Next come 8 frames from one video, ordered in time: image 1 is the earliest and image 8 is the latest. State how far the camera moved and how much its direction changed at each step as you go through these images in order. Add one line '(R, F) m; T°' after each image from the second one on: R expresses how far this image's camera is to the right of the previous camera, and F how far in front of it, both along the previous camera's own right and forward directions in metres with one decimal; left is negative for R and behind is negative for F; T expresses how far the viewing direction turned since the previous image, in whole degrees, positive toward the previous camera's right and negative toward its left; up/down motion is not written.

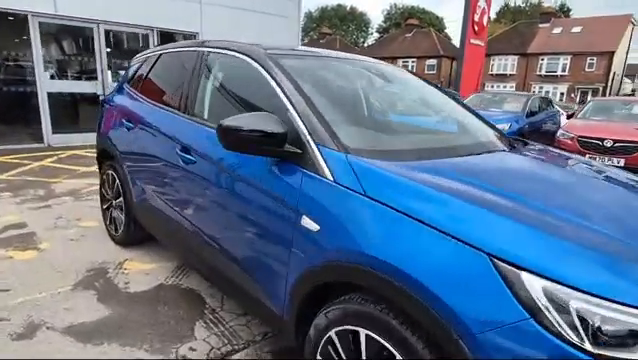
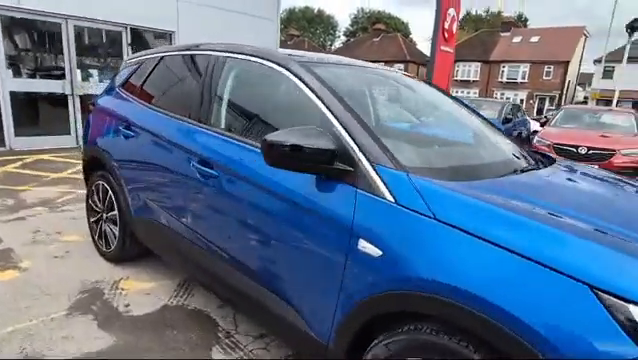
(-0.4, +0.1) m; +5°
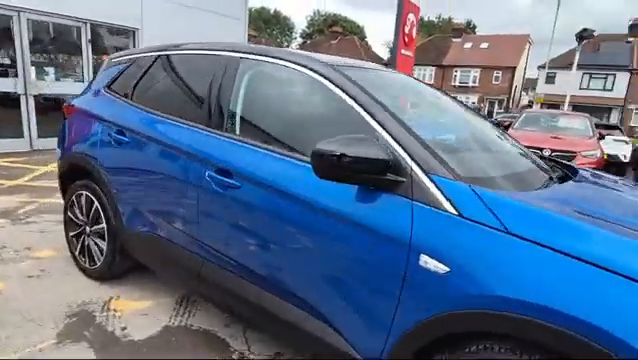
(-0.4, +0.1) m; +6°
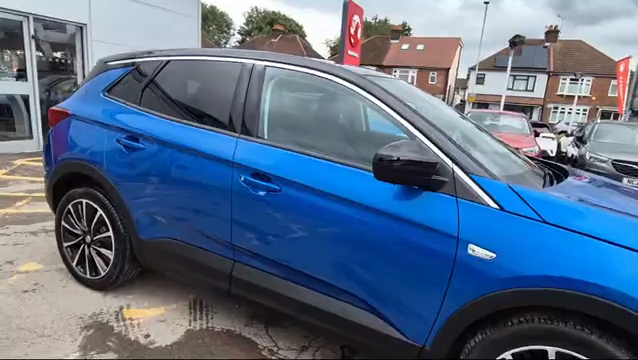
(-0.5, -0.1) m; +8°
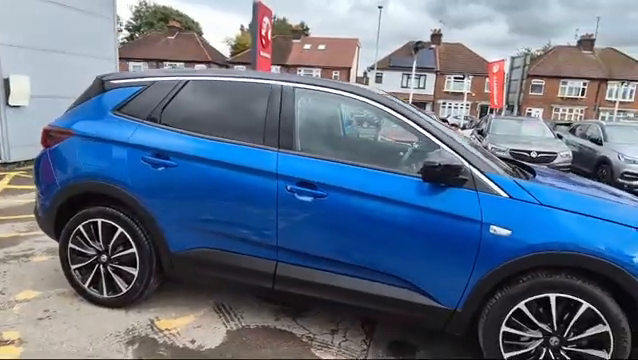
(-0.8, -0.3) m; +13°
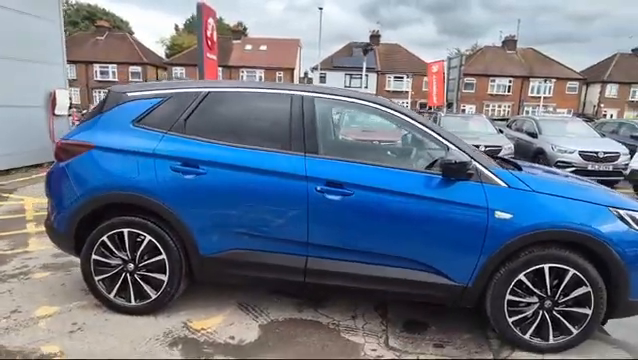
(-0.6, -0.2) m; +8°
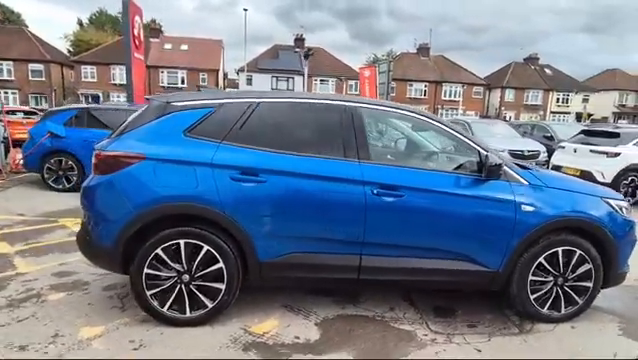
(-1.0, -0.1) m; +11°
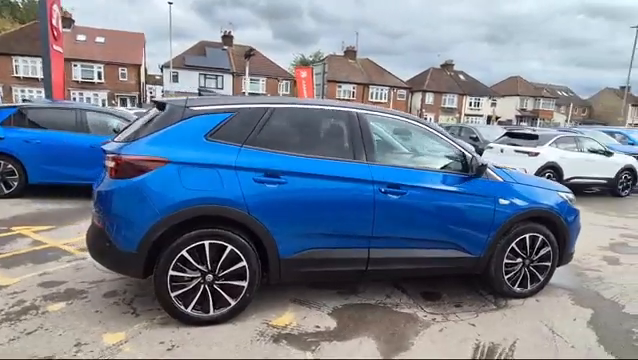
(-0.7, -0.2) m; +10°
